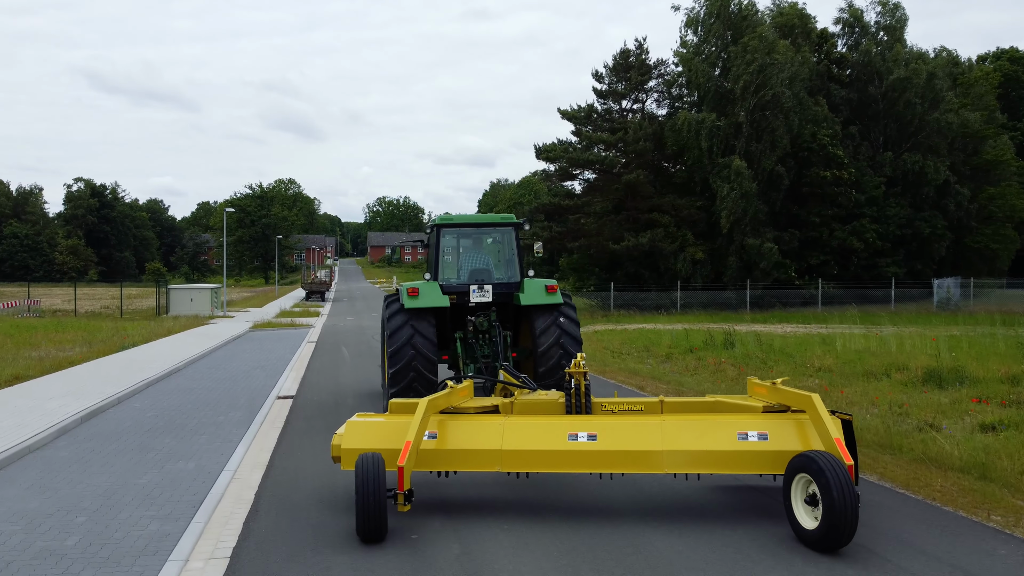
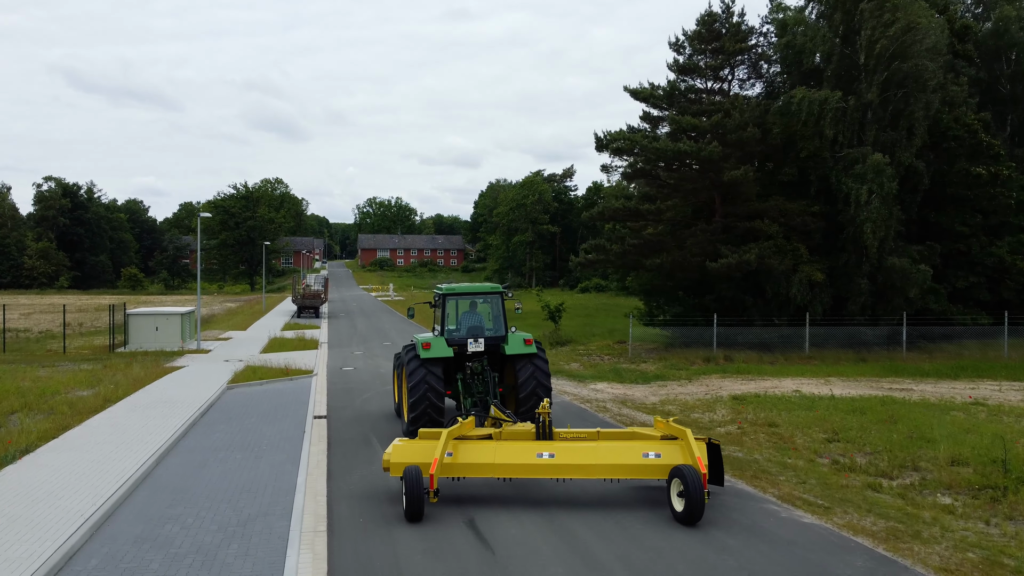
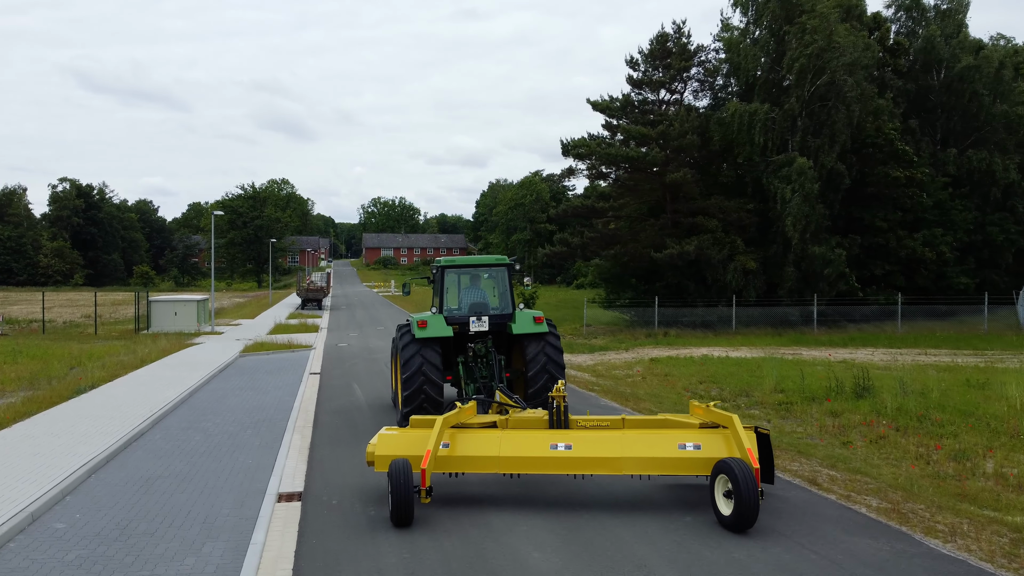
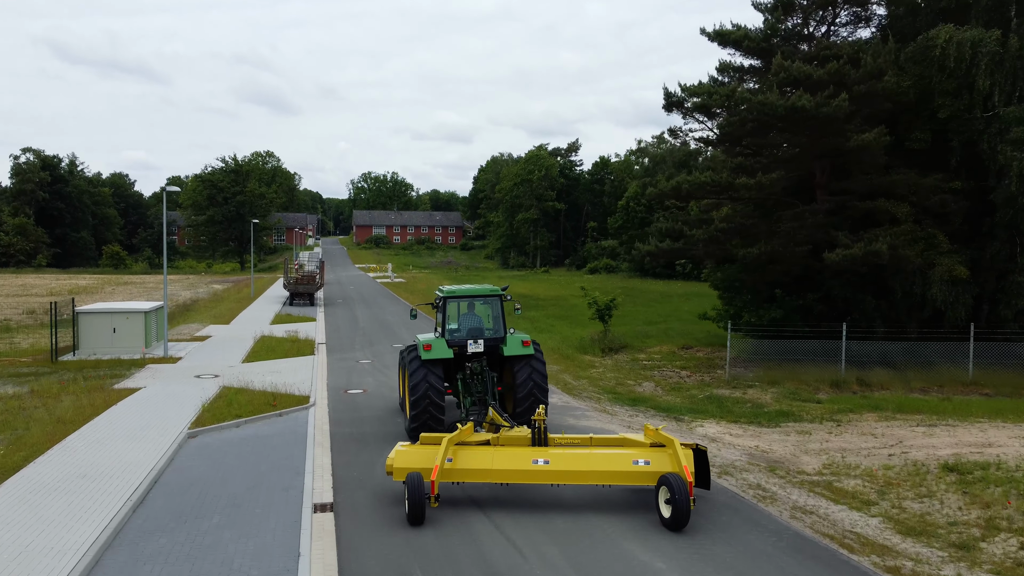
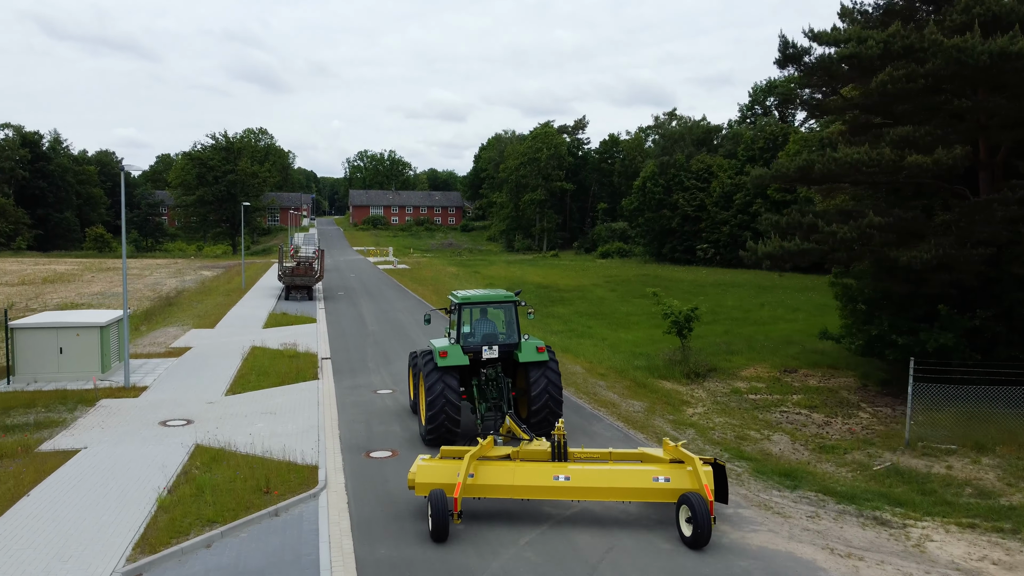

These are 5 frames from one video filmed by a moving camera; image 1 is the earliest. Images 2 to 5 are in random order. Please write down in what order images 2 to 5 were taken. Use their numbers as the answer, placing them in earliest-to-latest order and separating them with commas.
3, 2, 4, 5
